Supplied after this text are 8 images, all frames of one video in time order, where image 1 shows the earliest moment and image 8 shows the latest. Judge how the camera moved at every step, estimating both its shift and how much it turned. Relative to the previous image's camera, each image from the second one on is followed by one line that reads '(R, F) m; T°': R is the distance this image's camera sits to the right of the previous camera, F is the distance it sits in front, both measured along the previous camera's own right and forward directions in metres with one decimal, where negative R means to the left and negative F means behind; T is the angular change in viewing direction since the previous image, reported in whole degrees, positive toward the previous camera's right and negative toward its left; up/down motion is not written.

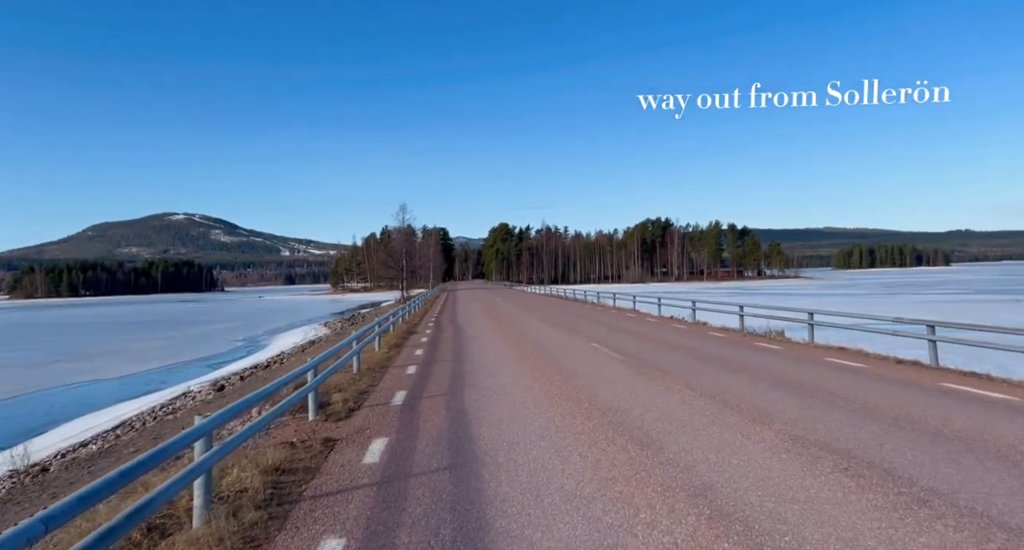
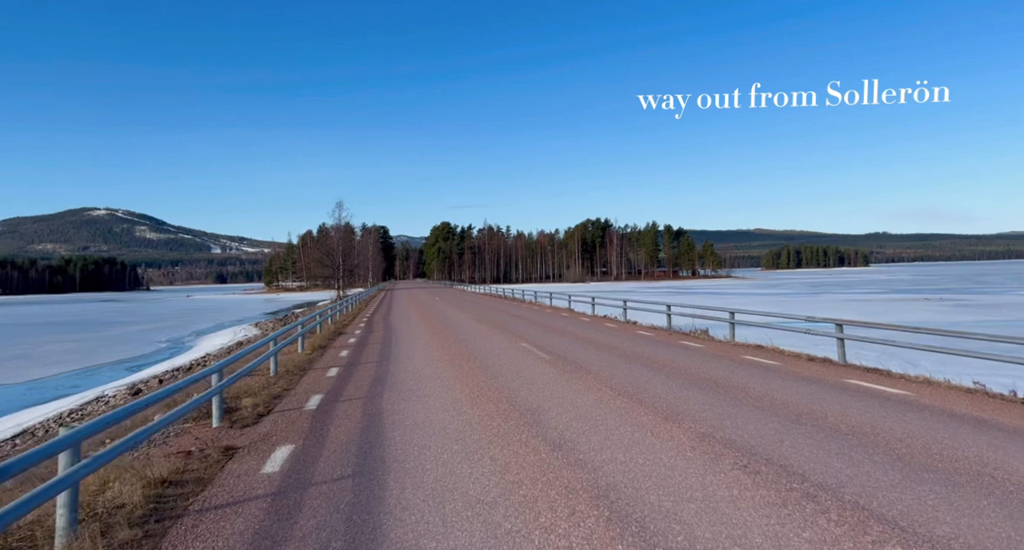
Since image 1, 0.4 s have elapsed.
(+0.1, 0.0) m; +6°
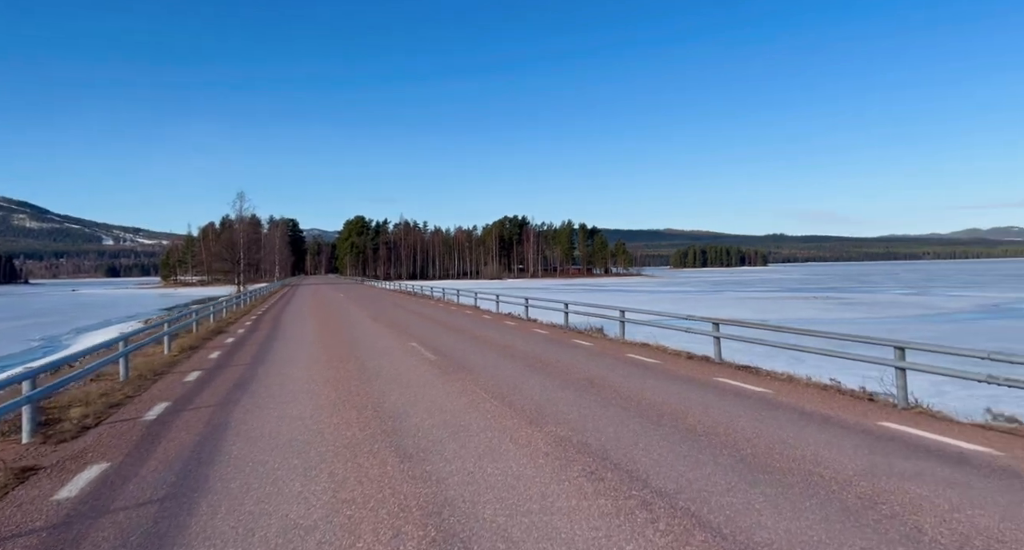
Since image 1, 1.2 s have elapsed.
(+0.3, +0.1) m; +8°
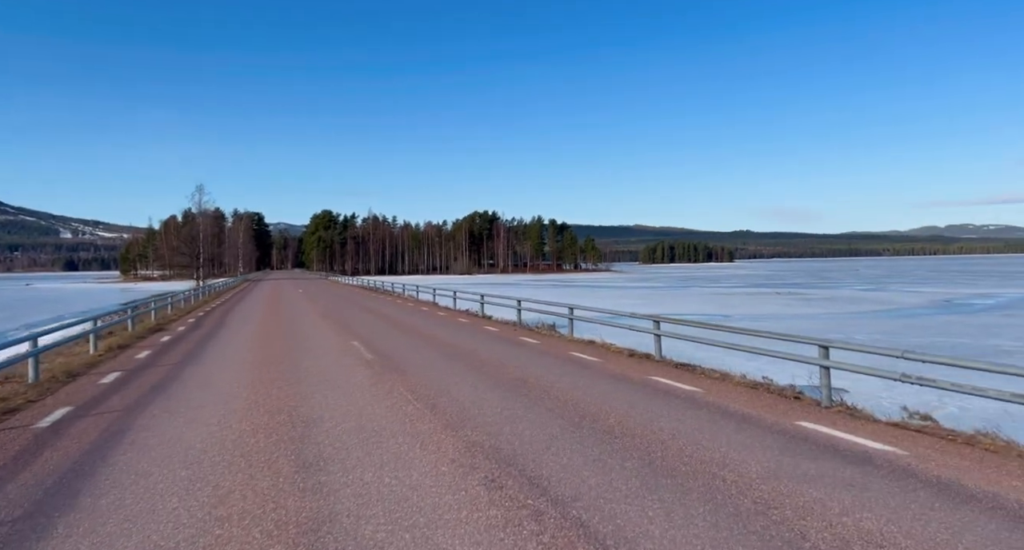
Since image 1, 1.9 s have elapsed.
(+0.3, +0.1) m; +3°
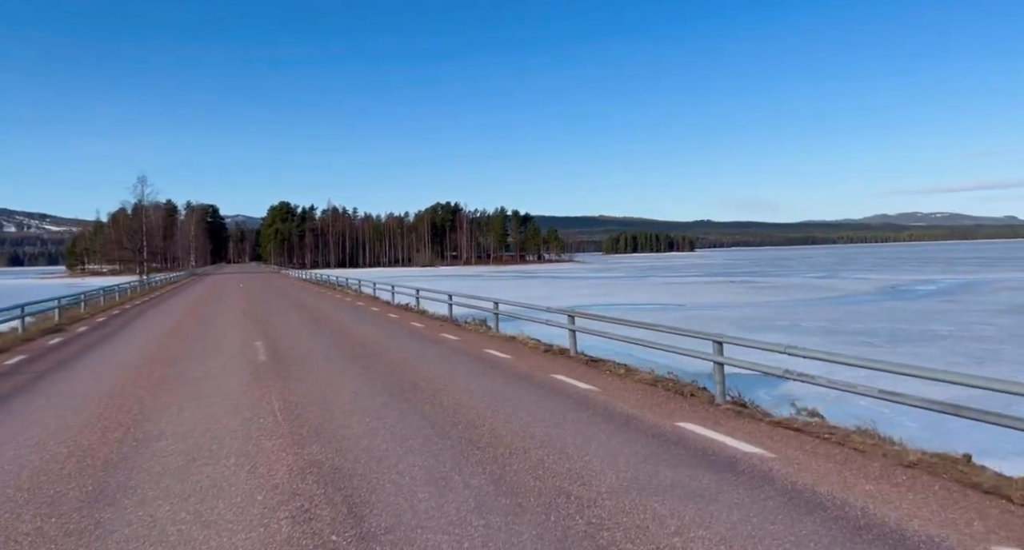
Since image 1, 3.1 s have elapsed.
(+0.6, +0.3) m; +5°
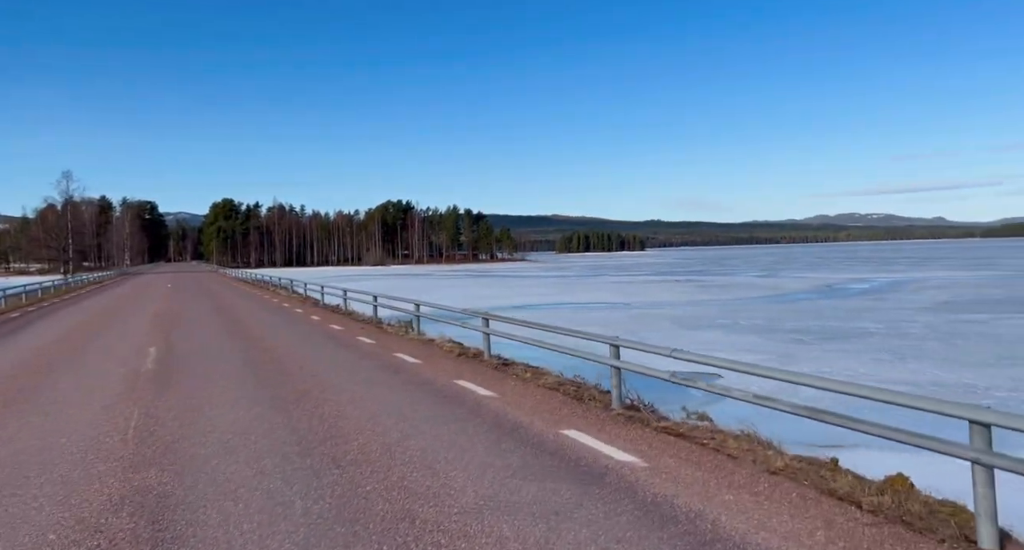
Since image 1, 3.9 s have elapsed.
(+0.5, +0.2) m; +5°
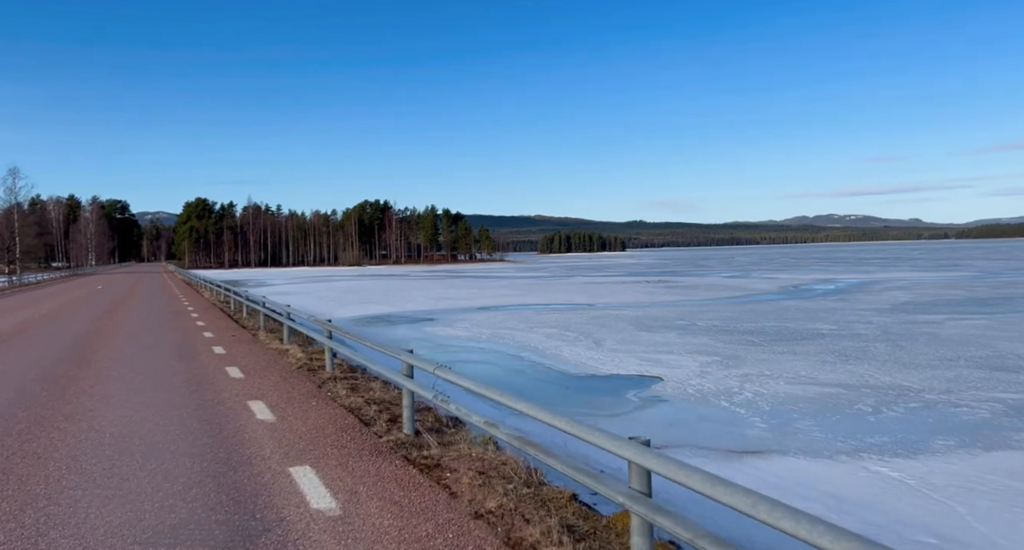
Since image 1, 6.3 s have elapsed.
(+1.7, +0.6) m; +4°
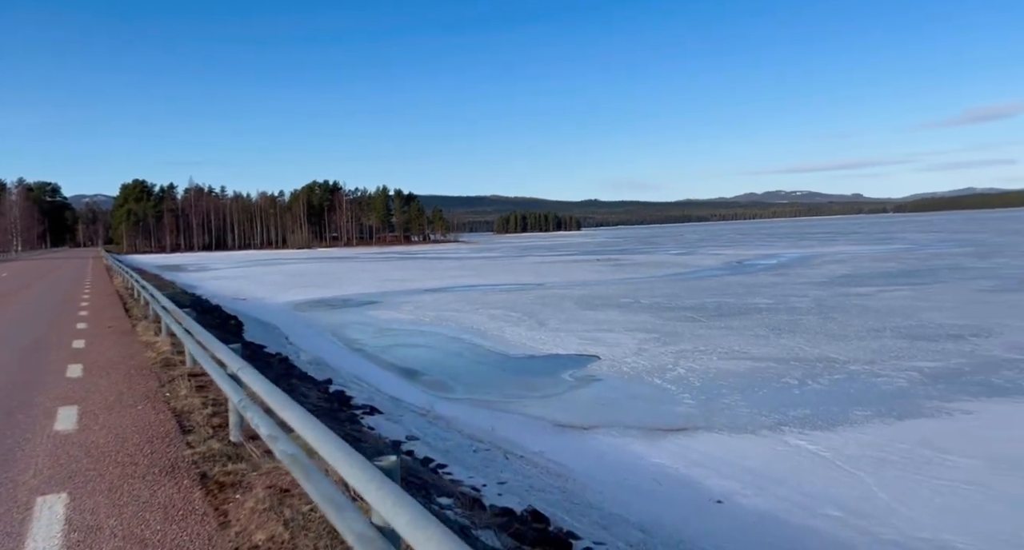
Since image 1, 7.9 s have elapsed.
(+0.9, +0.7) m; +5°
